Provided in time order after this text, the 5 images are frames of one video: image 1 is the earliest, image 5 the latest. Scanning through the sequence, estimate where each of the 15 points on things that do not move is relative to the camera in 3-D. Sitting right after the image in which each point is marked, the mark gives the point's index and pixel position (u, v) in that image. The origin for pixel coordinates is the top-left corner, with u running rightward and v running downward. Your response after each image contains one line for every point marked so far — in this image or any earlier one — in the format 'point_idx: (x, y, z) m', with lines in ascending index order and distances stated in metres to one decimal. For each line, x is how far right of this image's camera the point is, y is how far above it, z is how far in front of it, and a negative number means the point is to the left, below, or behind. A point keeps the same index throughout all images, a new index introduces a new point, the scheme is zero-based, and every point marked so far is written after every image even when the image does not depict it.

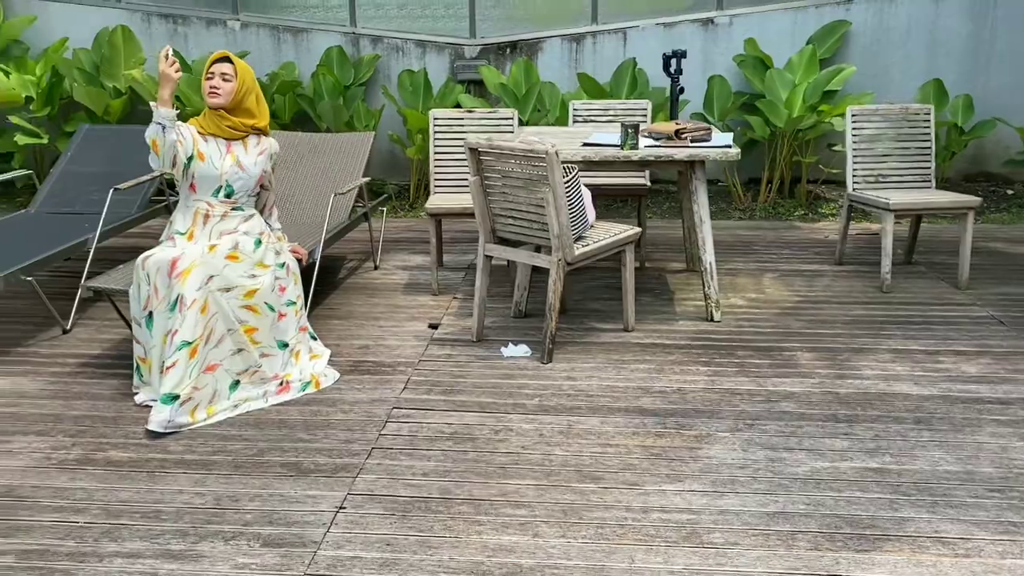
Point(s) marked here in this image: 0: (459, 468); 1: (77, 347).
0: (-0.2, -0.6, +2.8) m
1: (-1.9, -0.3, +3.9) m
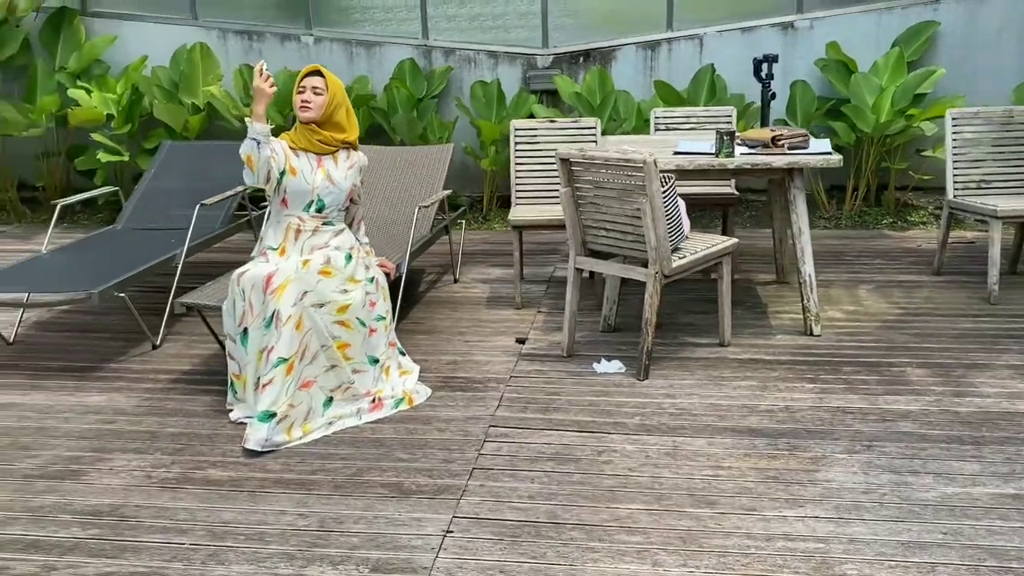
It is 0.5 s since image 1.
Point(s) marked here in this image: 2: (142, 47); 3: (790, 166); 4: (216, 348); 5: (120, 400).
0: (+0.2, -0.6, +2.7) m
1: (-1.5, -0.3, +3.9) m
2: (-3.1, +2.0, +7.5) m
3: (+1.2, +0.5, +3.8) m
4: (-1.3, -0.3, +4.0) m
5: (-1.5, -0.4, +3.5) m
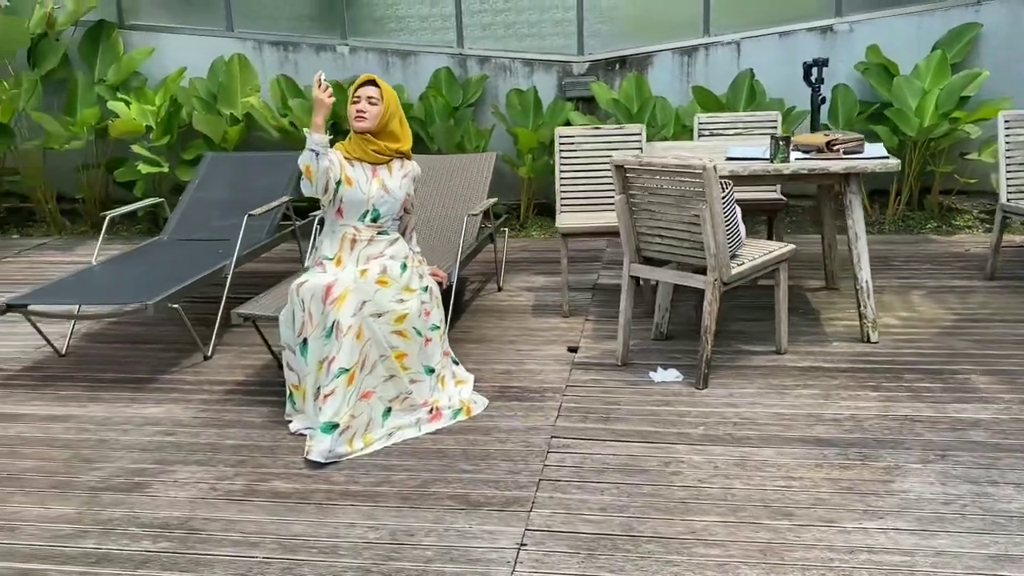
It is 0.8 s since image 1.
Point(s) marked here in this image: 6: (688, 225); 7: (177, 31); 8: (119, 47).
0: (+0.4, -0.6, +2.6) m
1: (-1.3, -0.4, +3.9) m
2: (-2.8, +1.9, +7.5) m
3: (+1.4, +0.5, +3.7) m
4: (-1.1, -0.3, +4.0) m
5: (-1.3, -0.5, +3.5) m
6: (+0.7, +0.3, +3.5) m
7: (-2.8, +2.1, +7.5) m
8: (-3.2, +2.0, +7.2) m
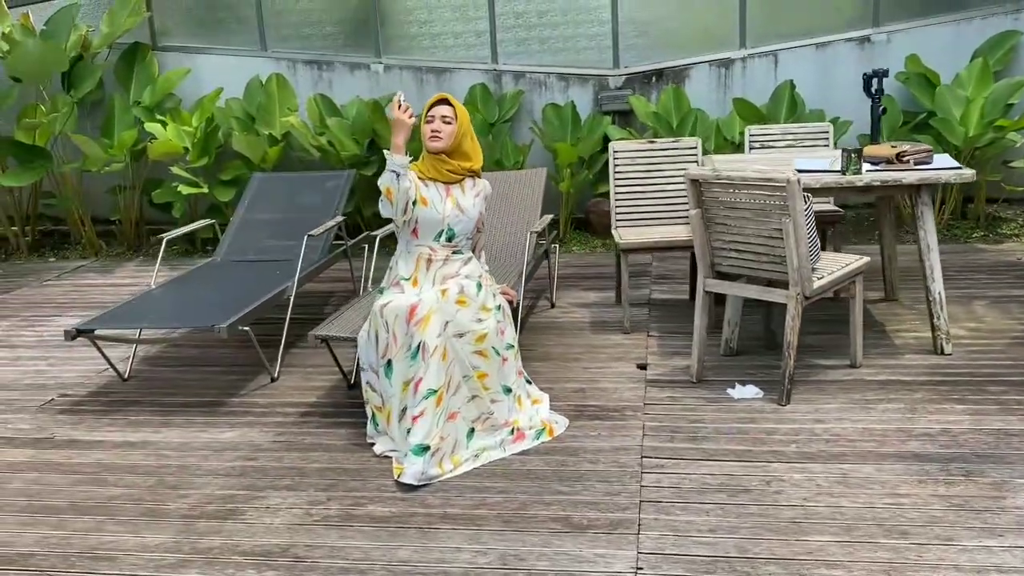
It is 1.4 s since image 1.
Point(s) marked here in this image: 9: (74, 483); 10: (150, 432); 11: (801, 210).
0: (+0.7, -0.7, +2.6) m
1: (-1.0, -0.5, +3.9) m
2: (-2.5, +1.8, +7.5) m
3: (+1.7, +0.4, +3.7) m
4: (-0.8, -0.4, +4.0) m
5: (-1.0, -0.6, +3.5) m
6: (+1.0, +0.2, +3.5) m
7: (-2.5, +2.0, +7.5) m
8: (-2.9, +1.8, +7.3) m
9: (-1.5, -0.7, +3.1) m
10: (-1.4, -0.6, +3.5) m
11: (+1.1, +0.3, +3.3) m
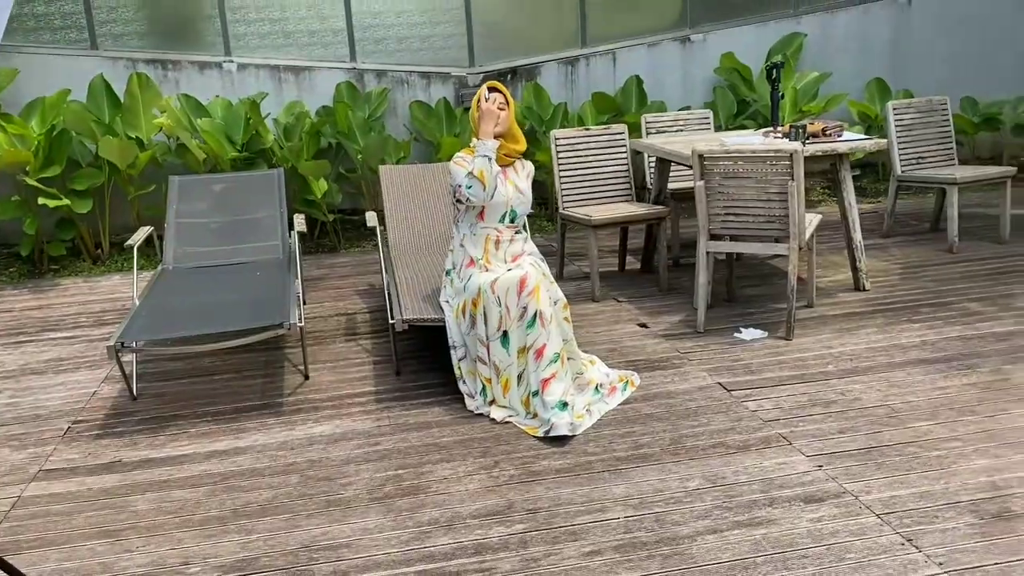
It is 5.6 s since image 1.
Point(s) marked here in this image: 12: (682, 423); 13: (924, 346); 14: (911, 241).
0: (+1.2, -0.5, +3.2) m
1: (-0.7, -0.4, +3.9) m
2: (-3.6, +1.6, +6.8) m
3: (+1.7, +0.7, +4.6) m
4: (-0.6, -0.4, +4.0) m
5: (-0.6, -0.5, +3.5) m
6: (+1.2, +0.4, +4.1) m
7: (-3.6, +1.8, +6.8) m
8: (-3.9, +1.6, +6.4) m
9: (-1.0, -0.7, +3.0) m
10: (-1.1, -0.6, +3.4) m
11: (+1.3, +0.5, +4.0) m
12: (+0.6, -0.5, +3.3) m
13: (+1.8, -0.3, +3.9) m
14: (+2.6, +0.3, +5.8) m
